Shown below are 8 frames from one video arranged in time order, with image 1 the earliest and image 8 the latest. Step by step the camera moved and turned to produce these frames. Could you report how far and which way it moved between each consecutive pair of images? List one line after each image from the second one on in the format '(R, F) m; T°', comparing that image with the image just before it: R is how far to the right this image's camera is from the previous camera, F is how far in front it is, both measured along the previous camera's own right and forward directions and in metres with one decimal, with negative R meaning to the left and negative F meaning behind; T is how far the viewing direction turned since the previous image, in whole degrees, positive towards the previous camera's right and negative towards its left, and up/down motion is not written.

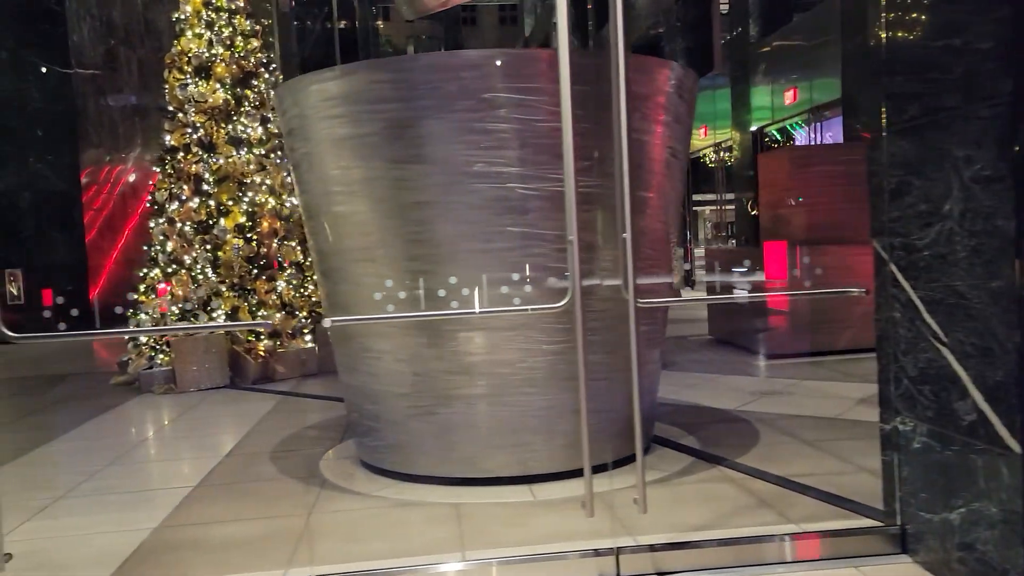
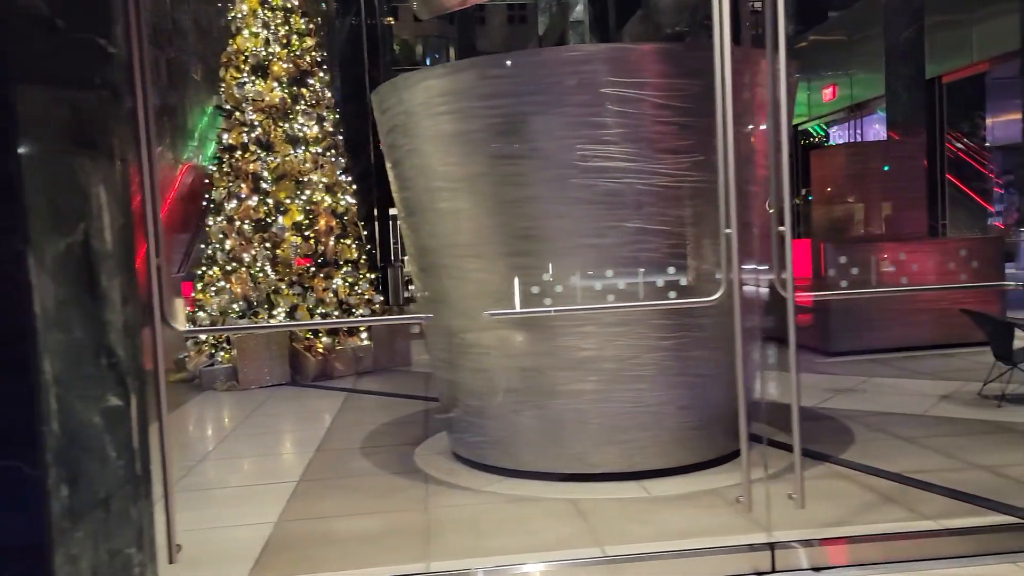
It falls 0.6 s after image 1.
(-0.4, 0.0) m; -1°
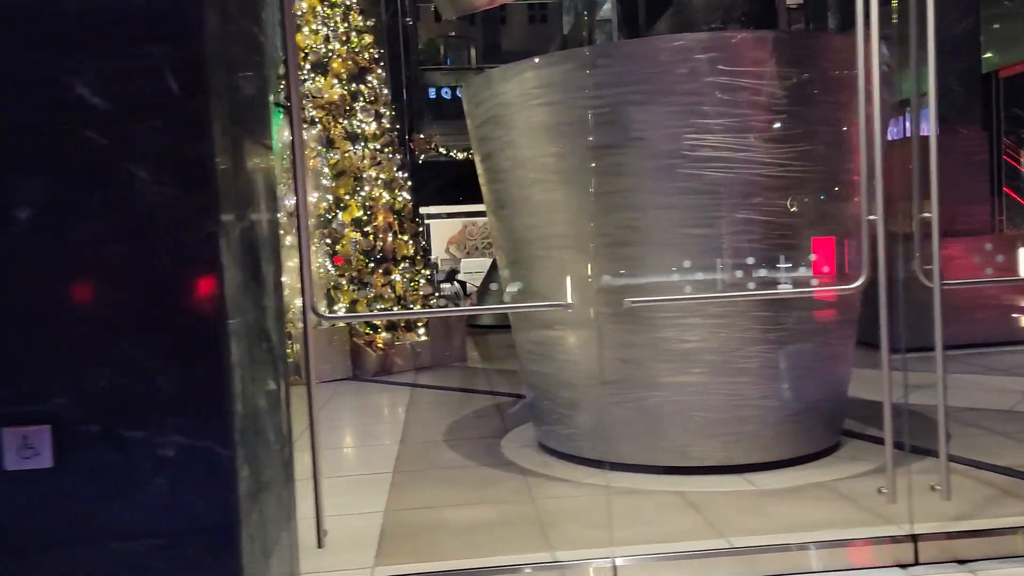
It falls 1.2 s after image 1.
(-0.3, 0.0) m; -2°
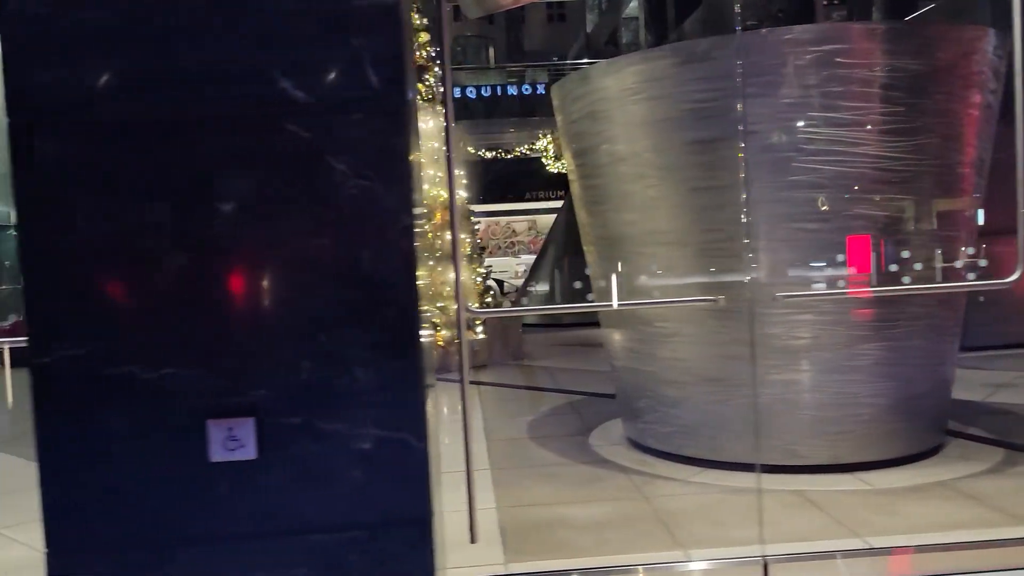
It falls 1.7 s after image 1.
(-0.3, 0.0) m; -2°
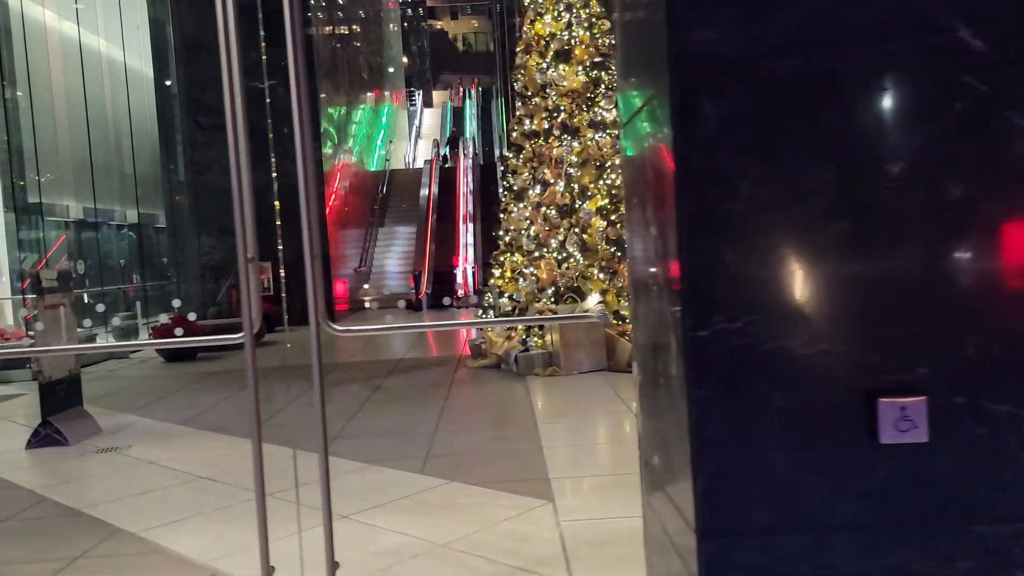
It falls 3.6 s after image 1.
(-1.1, +0.1) m; -5°
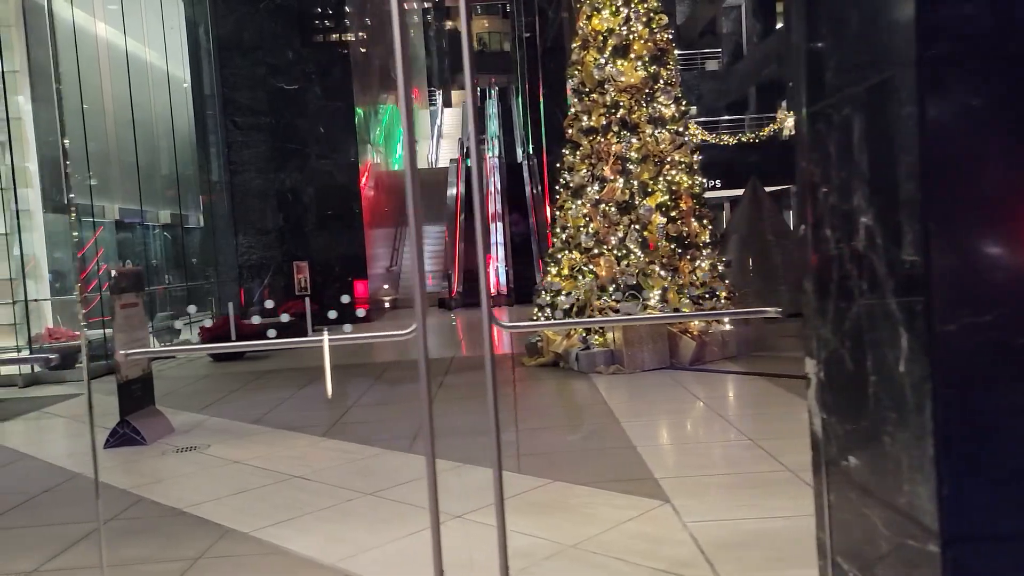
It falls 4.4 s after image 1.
(-0.4, +0.1) m; -1°
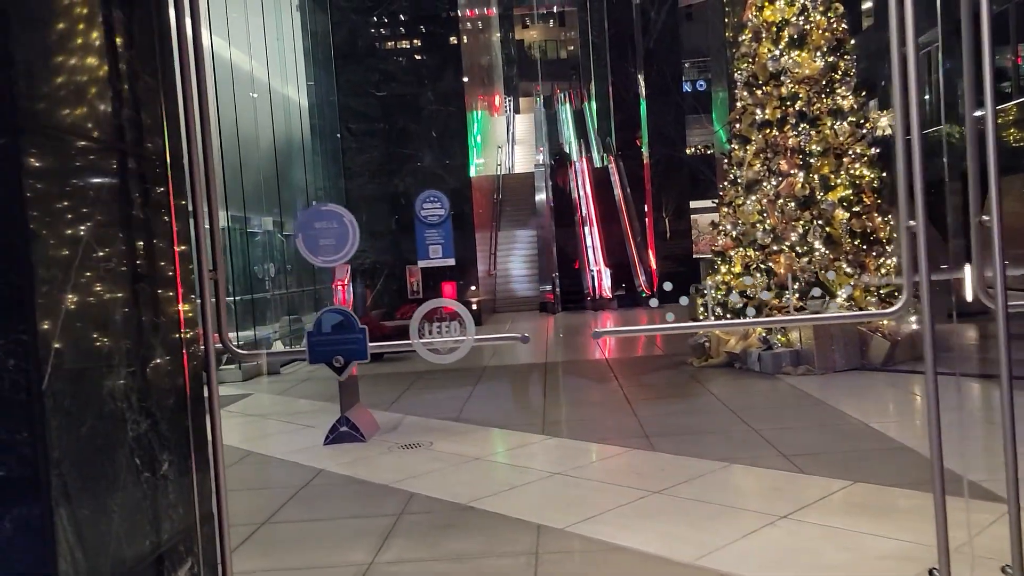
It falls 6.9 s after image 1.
(-1.0, +0.1) m; -4°
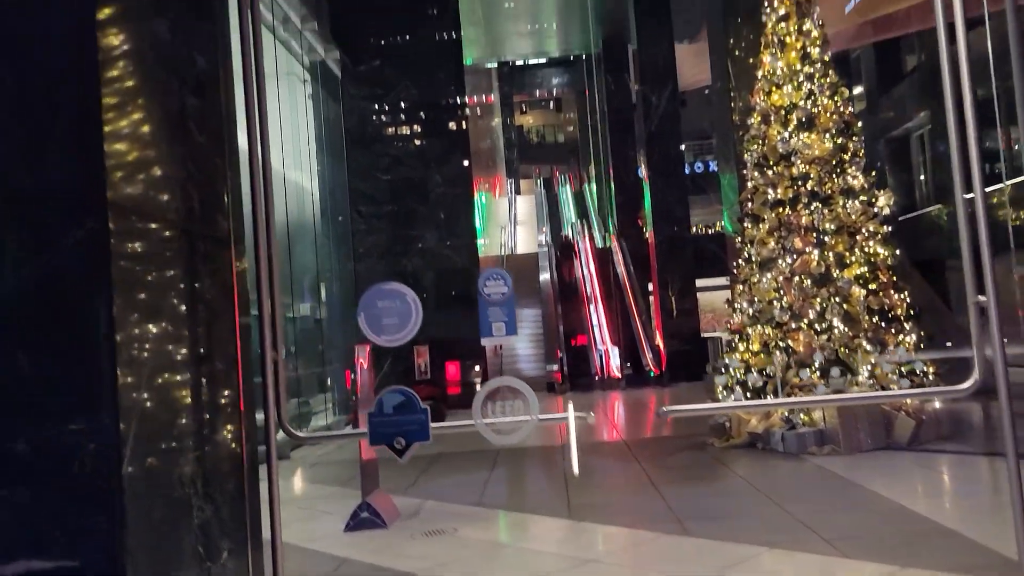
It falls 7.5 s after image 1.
(-0.1, 0.0) m; 0°
